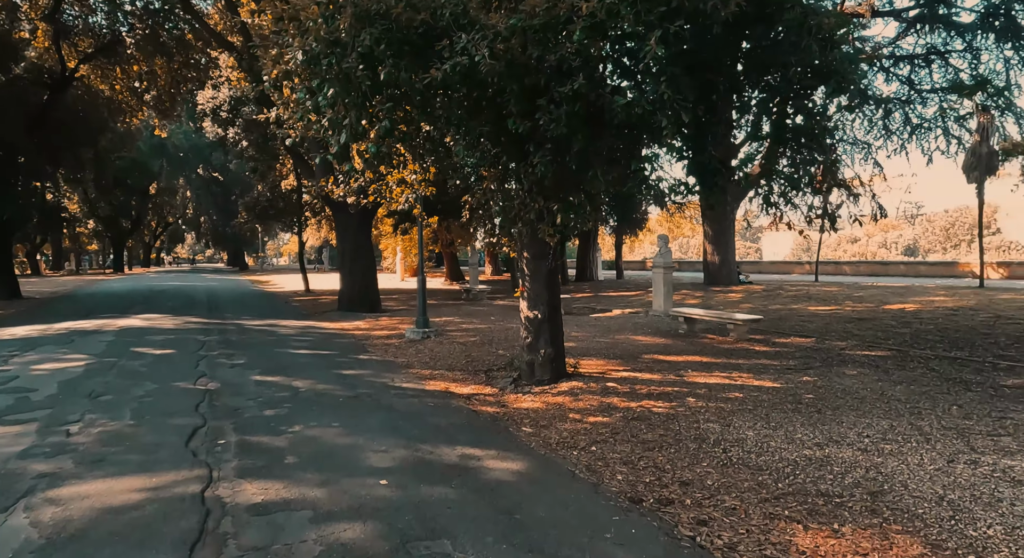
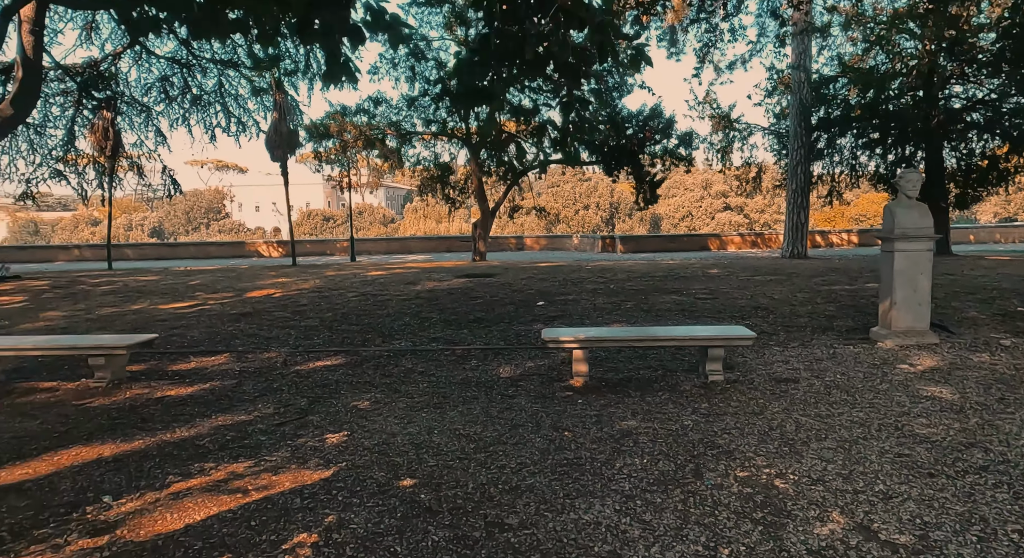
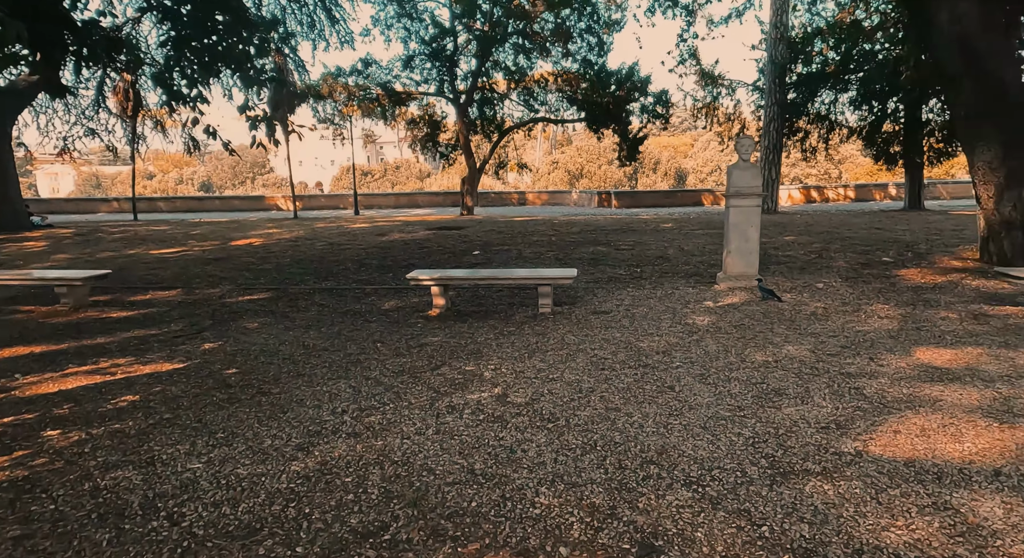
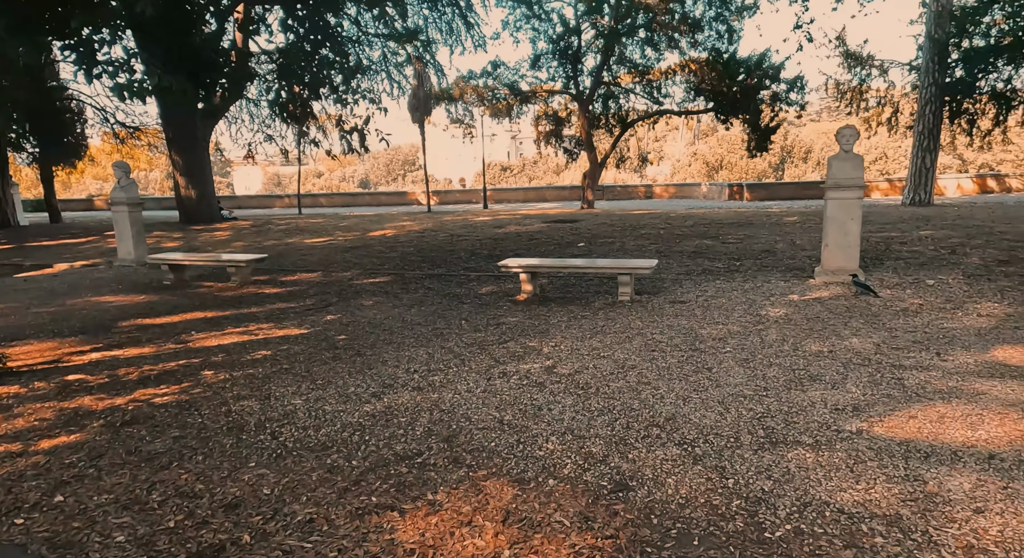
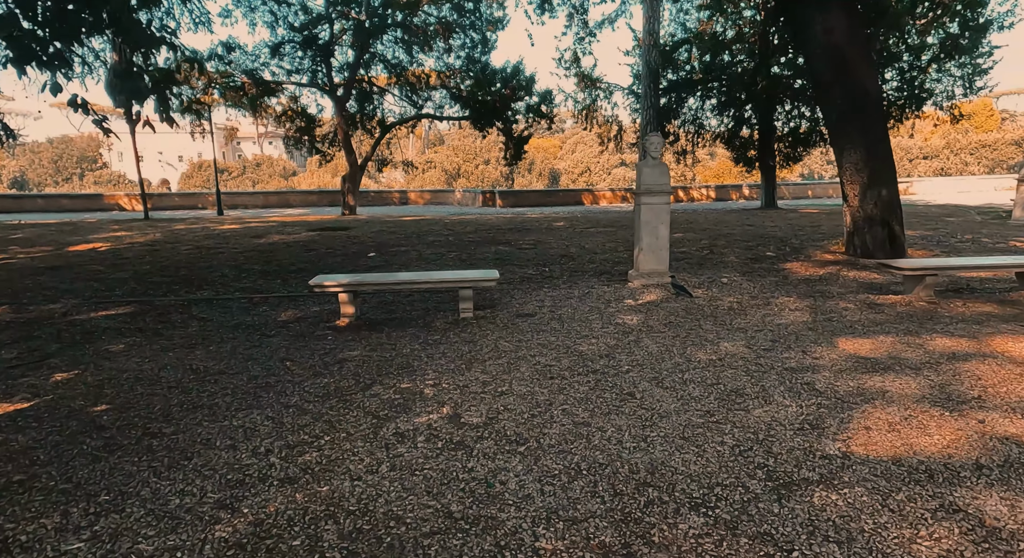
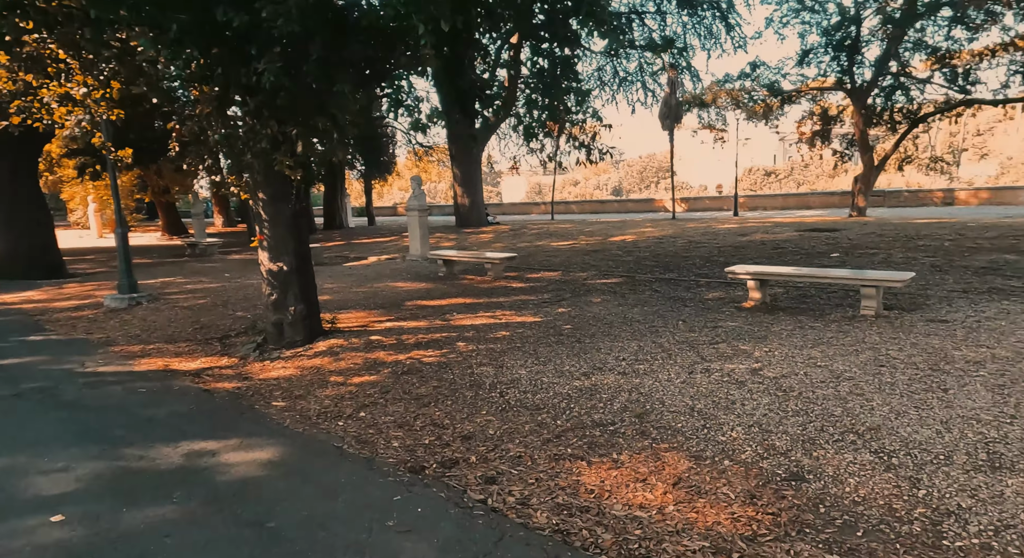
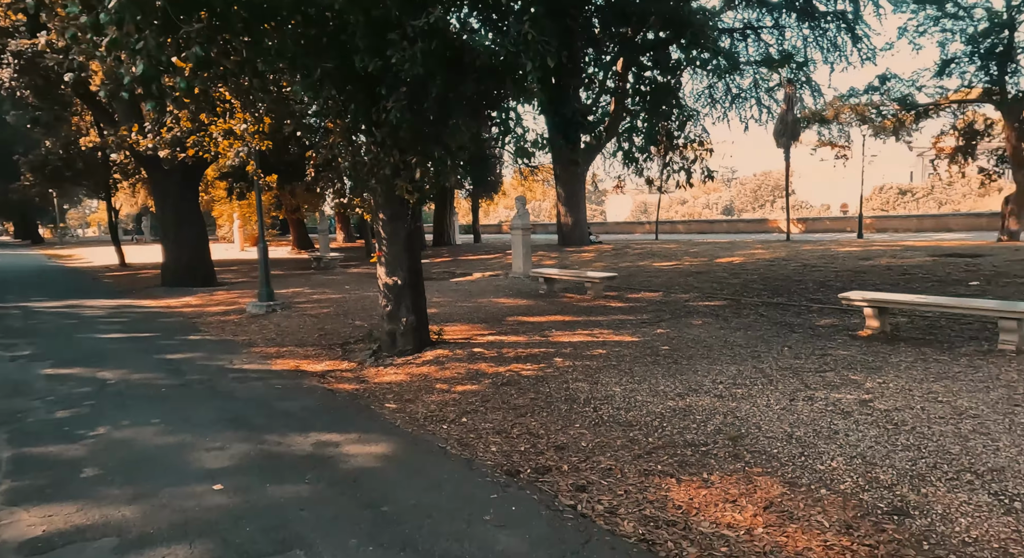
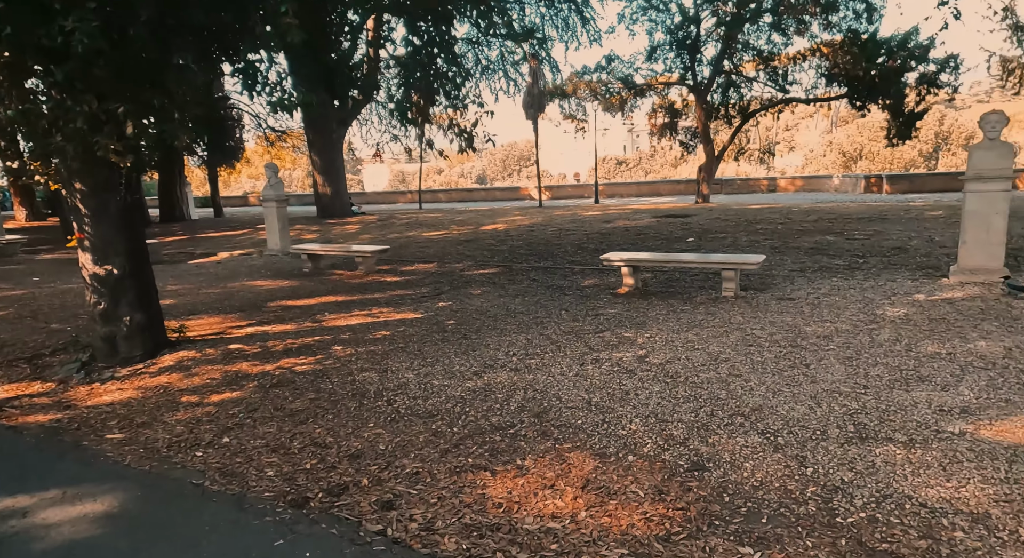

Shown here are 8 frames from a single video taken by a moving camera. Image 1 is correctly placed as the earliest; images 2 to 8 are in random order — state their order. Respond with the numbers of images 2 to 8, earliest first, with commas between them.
7, 6, 8, 4, 3, 5, 2
